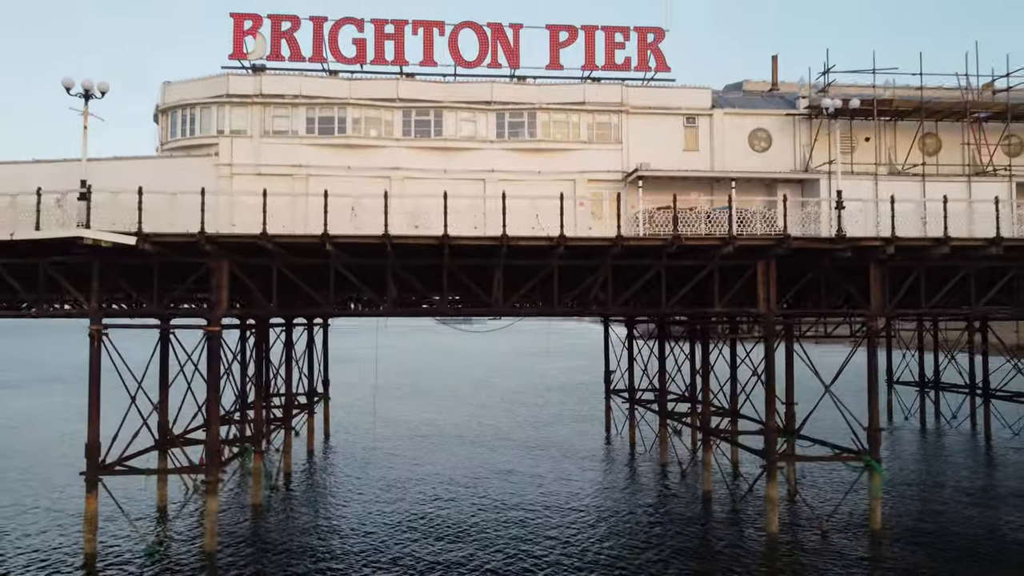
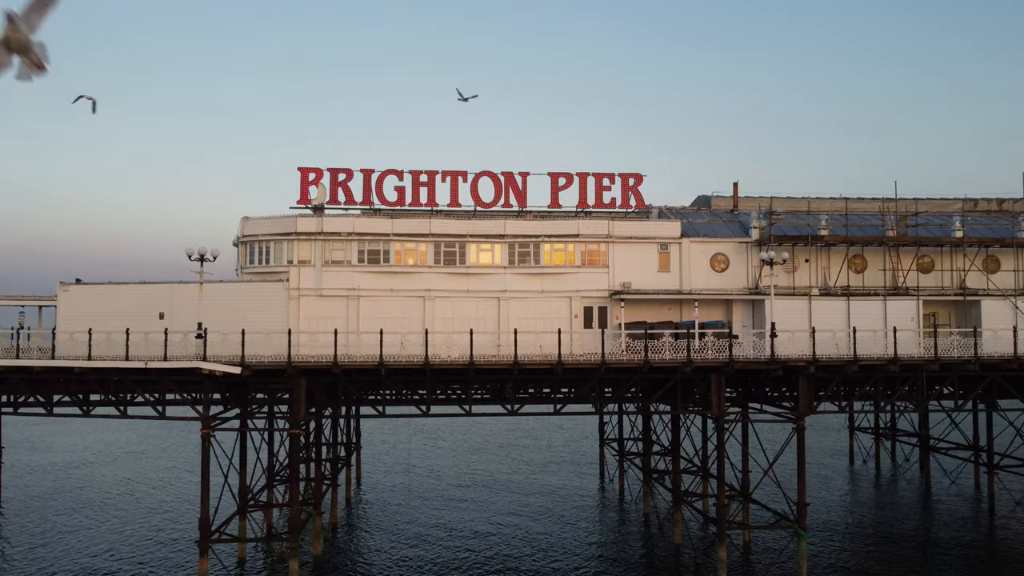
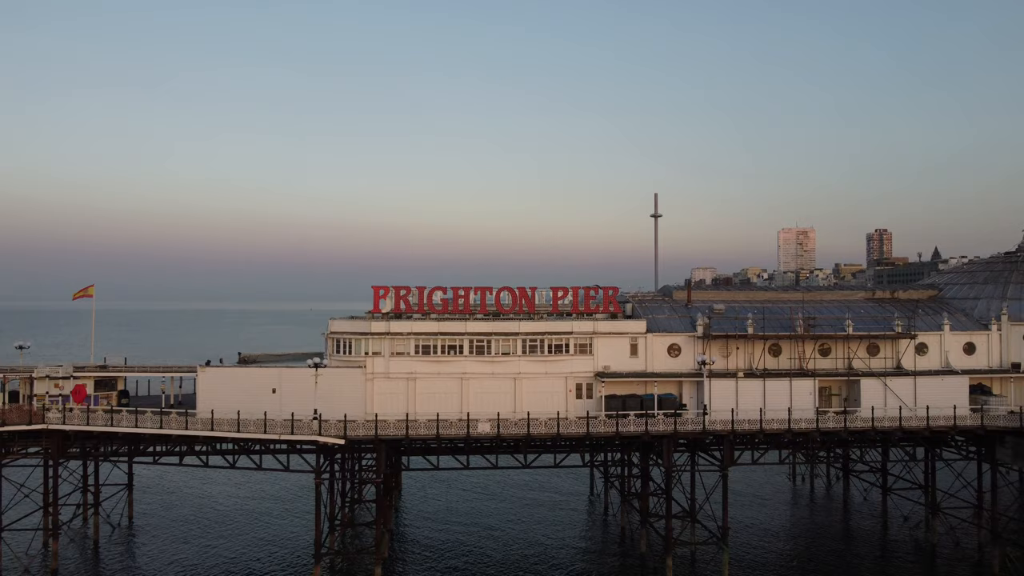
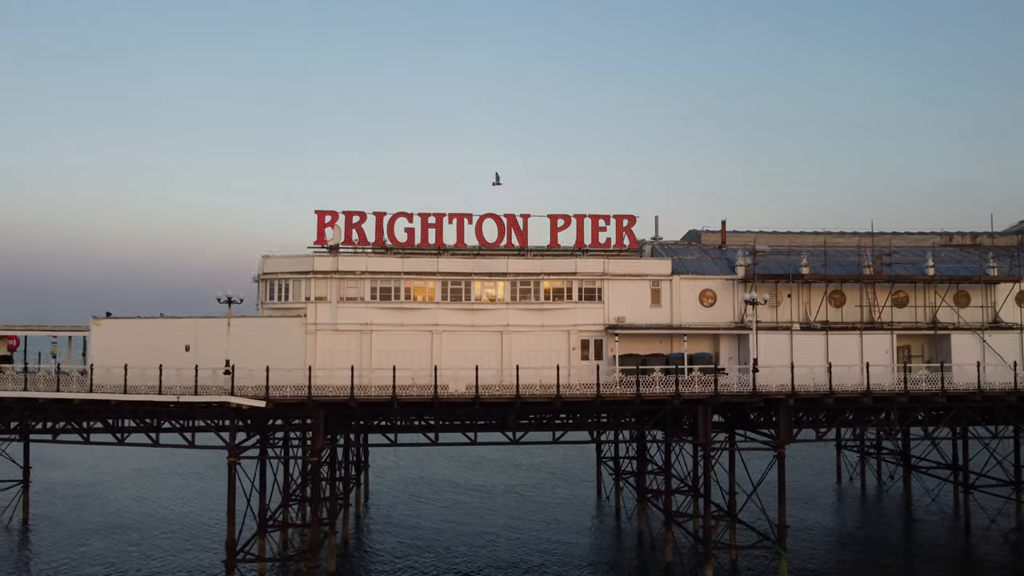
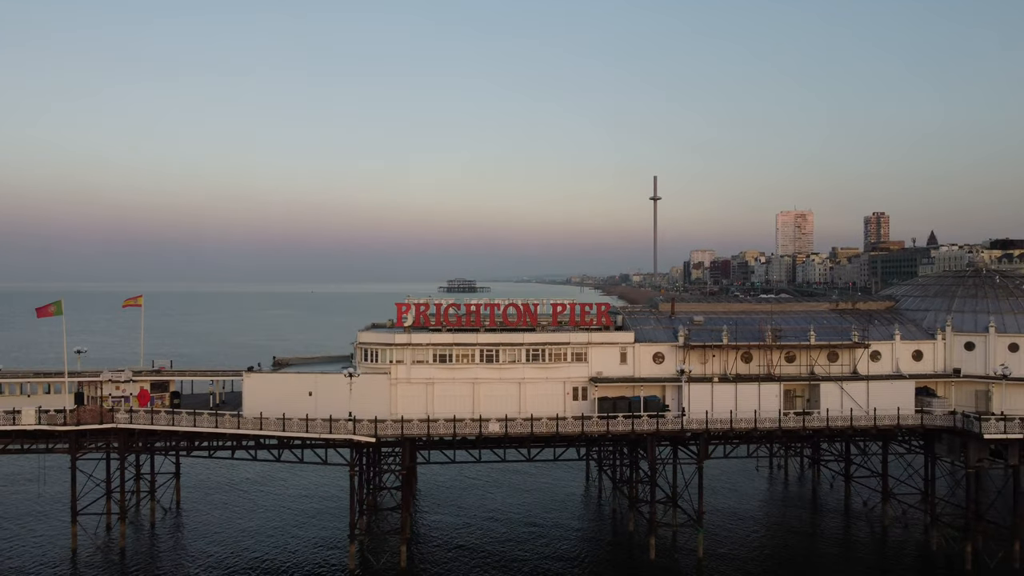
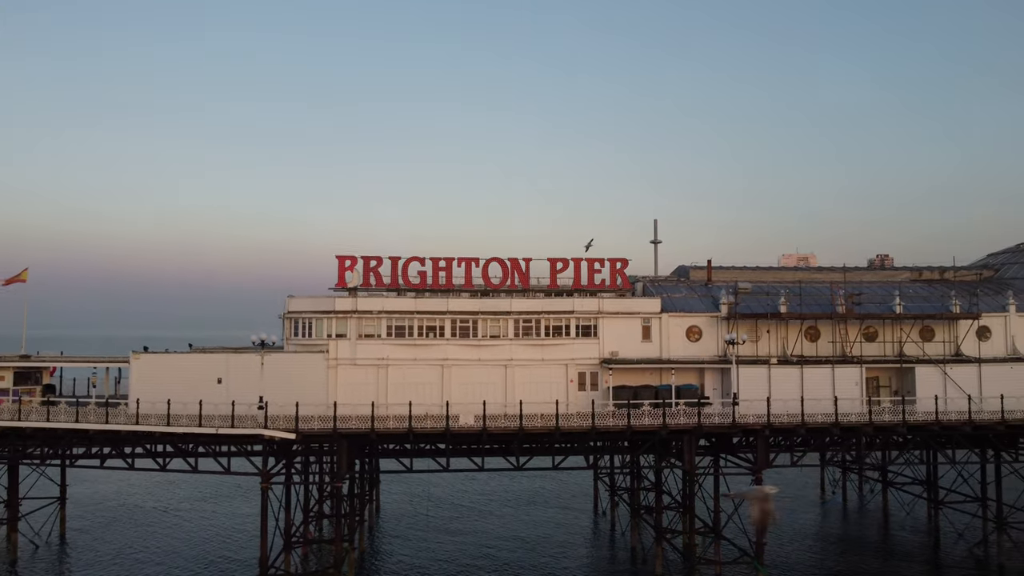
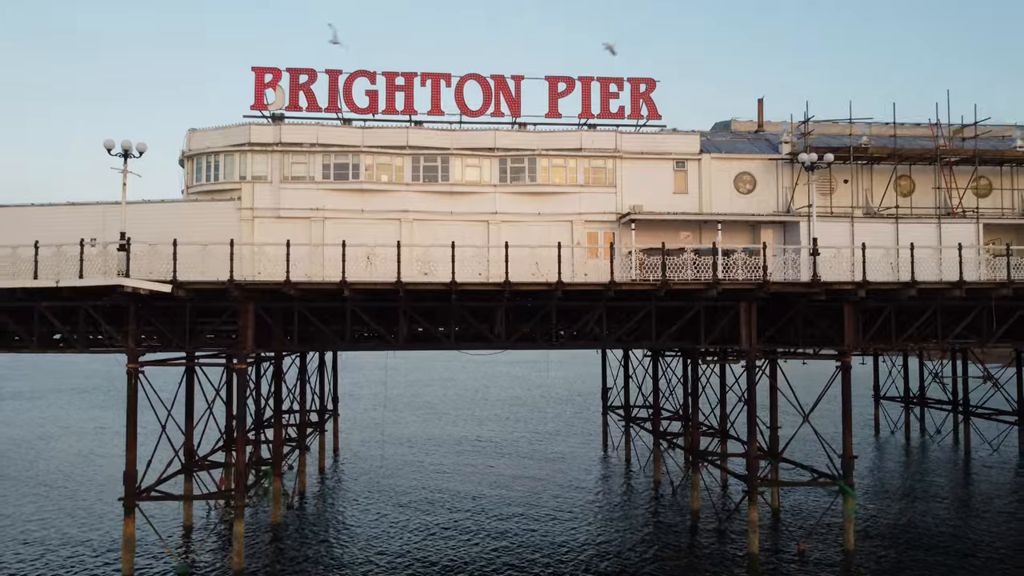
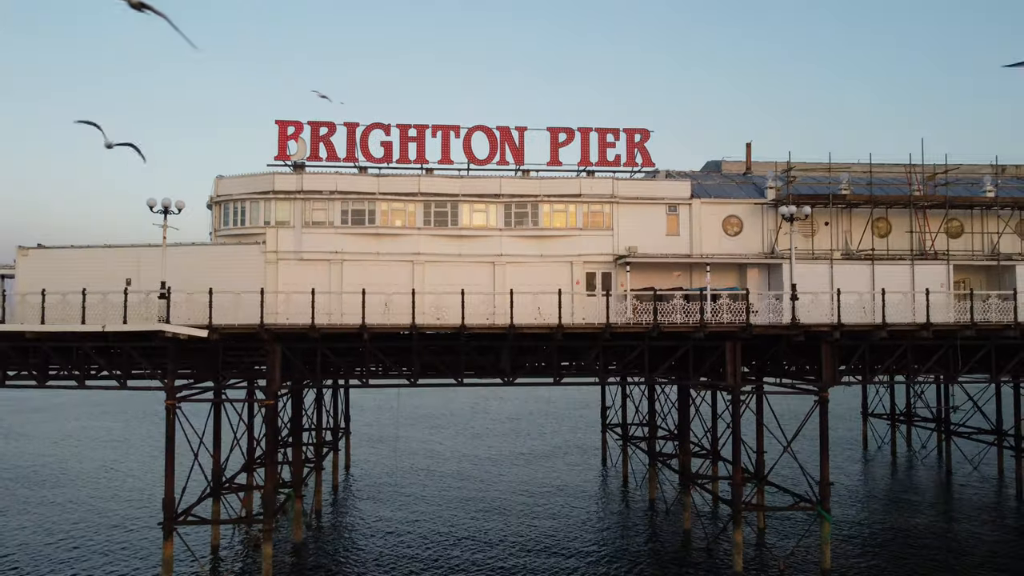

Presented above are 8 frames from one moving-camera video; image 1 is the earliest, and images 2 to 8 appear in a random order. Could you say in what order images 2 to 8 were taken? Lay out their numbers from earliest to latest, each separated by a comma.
7, 8, 2, 4, 6, 3, 5
